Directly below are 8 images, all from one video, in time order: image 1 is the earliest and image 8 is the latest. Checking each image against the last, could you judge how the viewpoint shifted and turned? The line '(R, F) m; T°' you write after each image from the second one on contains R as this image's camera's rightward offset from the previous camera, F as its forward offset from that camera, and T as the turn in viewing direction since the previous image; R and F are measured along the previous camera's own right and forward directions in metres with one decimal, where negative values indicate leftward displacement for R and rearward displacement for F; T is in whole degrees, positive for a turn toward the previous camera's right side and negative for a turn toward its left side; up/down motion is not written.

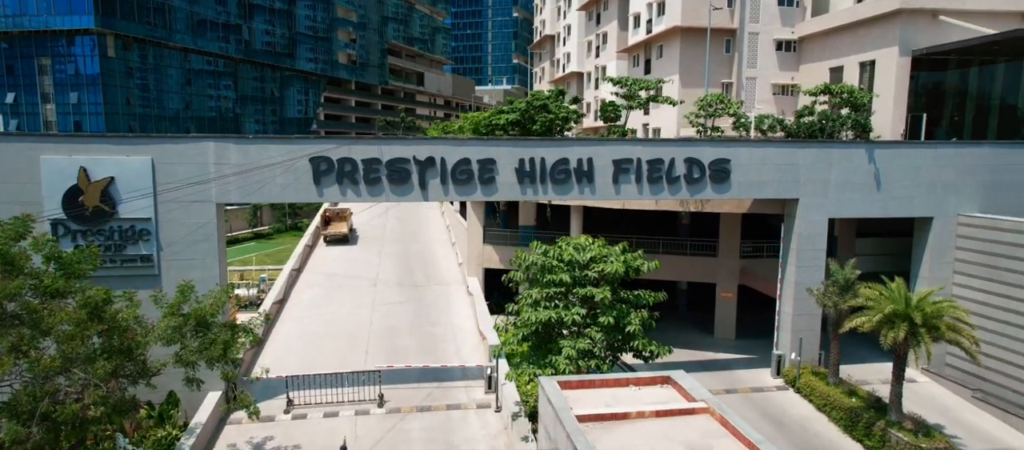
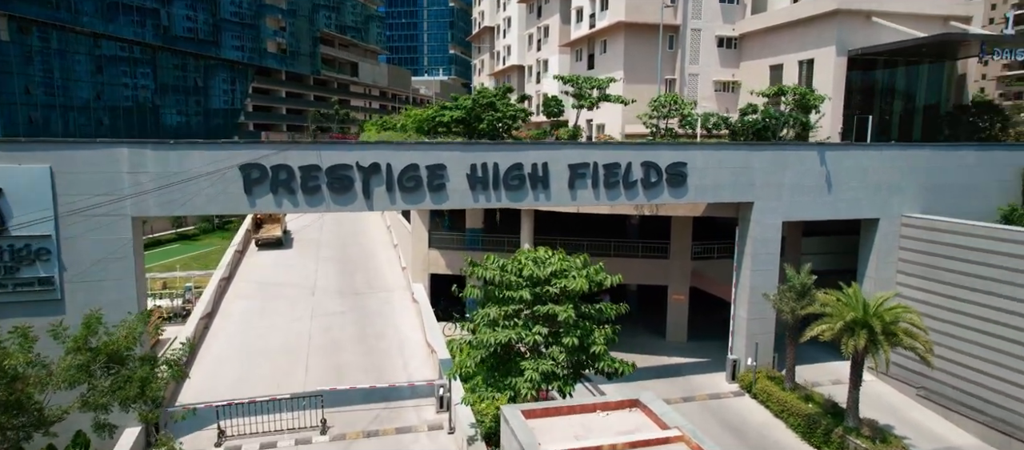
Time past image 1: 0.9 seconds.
(-0.4, +1.1) m; +5°
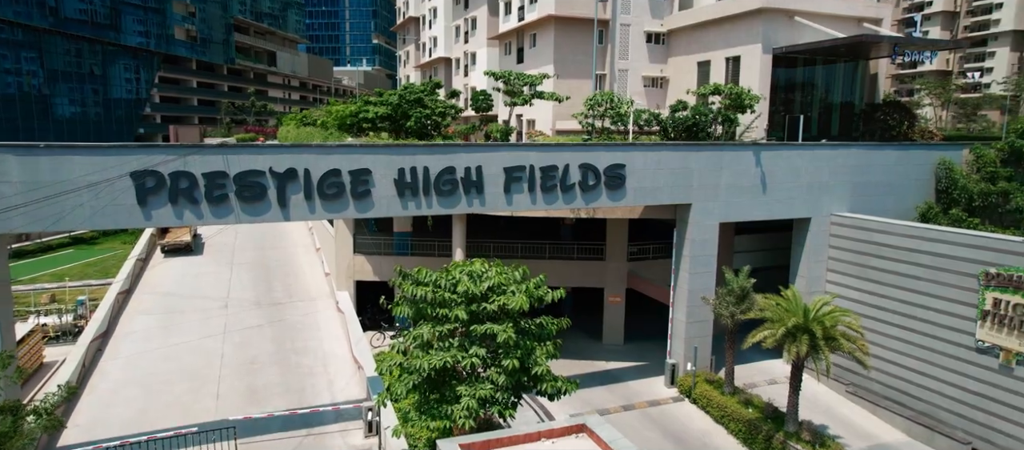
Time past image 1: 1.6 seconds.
(-0.1, +1.1) m; +6°
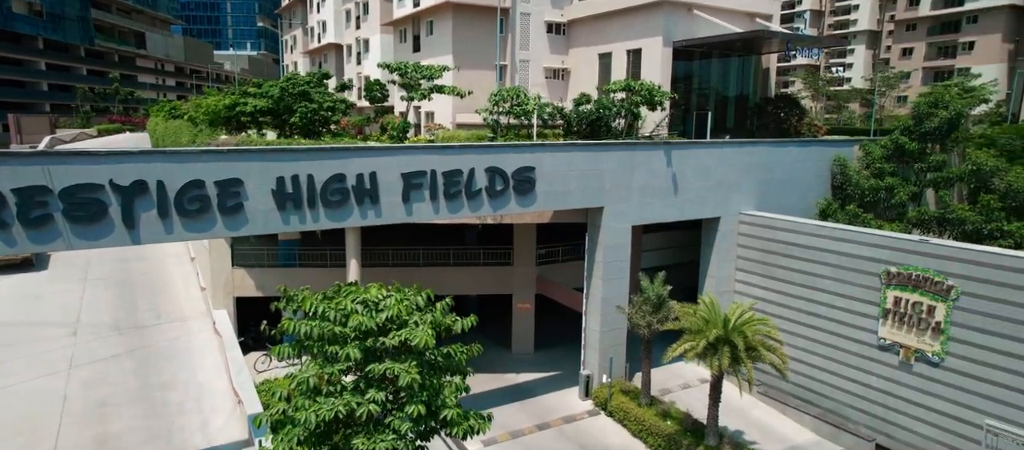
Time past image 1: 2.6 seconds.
(0.0, +1.7) m; +9°
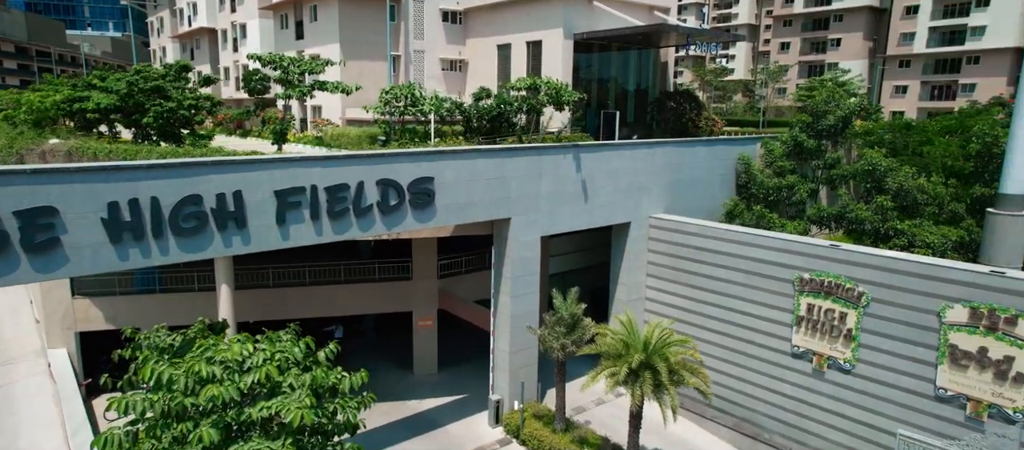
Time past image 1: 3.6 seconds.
(0.0, +1.9) m; +9°
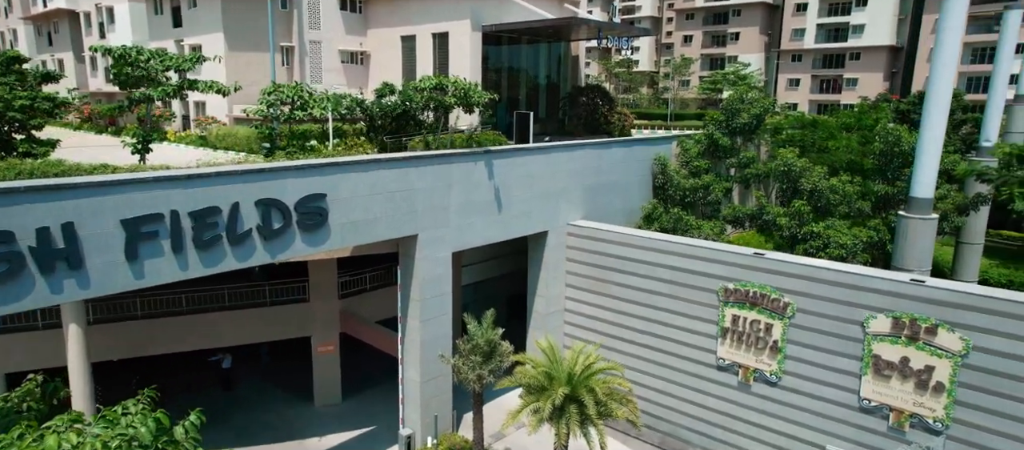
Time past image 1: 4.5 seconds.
(+0.1, +1.7) m; +7°
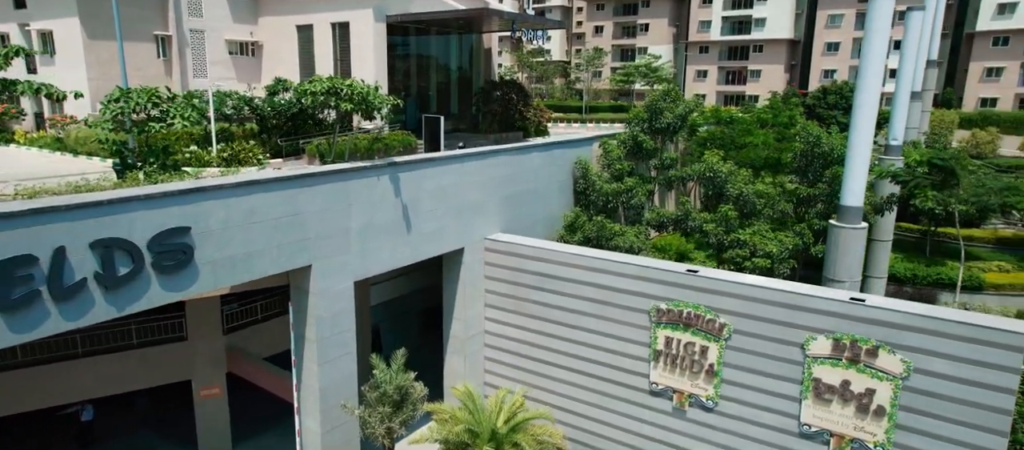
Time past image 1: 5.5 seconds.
(+0.1, +2.0) m; +7°
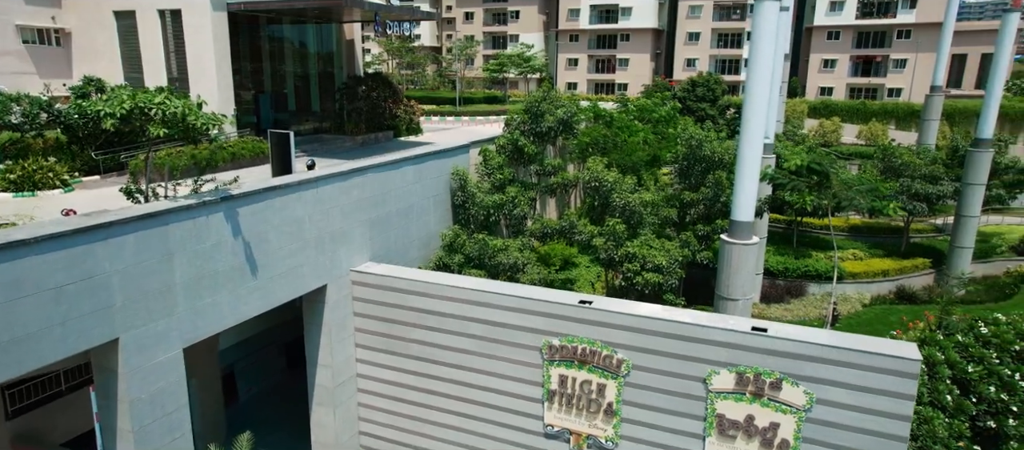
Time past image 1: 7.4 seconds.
(+0.1, +2.1) m; +10°
